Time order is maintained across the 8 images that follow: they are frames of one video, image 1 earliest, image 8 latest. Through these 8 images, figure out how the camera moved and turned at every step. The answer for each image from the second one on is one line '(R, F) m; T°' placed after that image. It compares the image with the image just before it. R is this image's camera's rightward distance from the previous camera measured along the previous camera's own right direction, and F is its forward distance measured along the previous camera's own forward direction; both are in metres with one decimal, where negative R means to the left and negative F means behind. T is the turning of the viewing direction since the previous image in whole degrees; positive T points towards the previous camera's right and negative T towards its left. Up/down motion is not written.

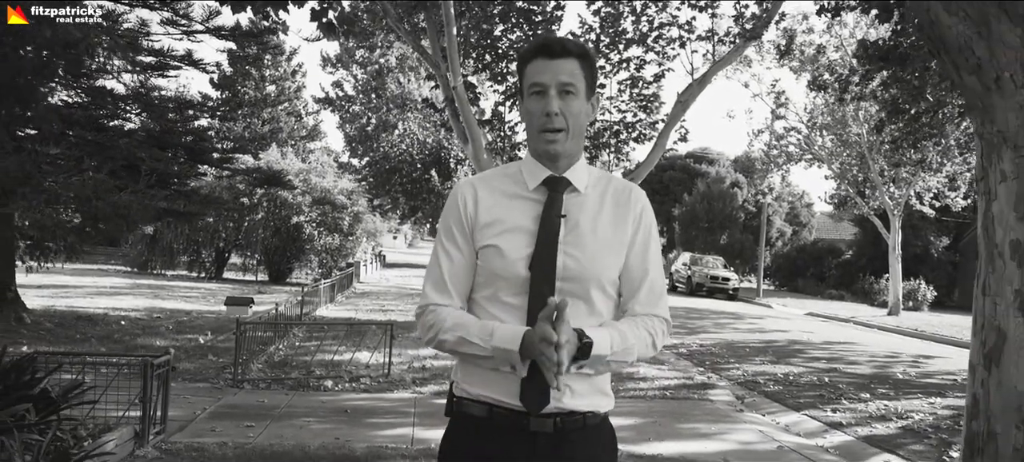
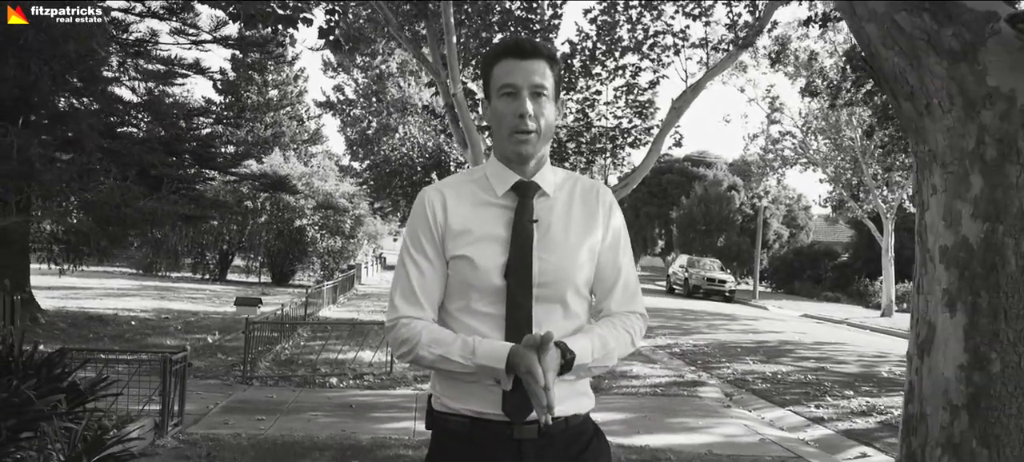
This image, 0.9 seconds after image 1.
(0.0, -0.5) m; 0°
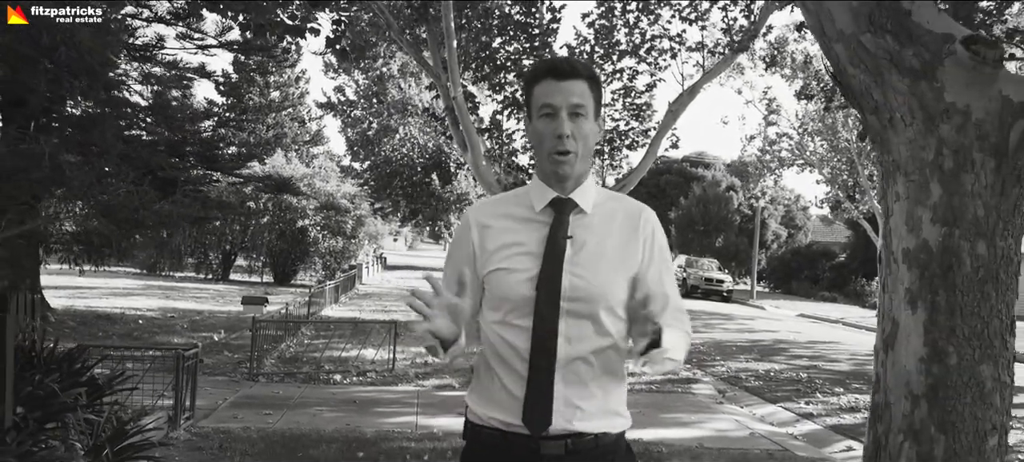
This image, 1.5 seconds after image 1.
(0.0, -0.3) m; 0°
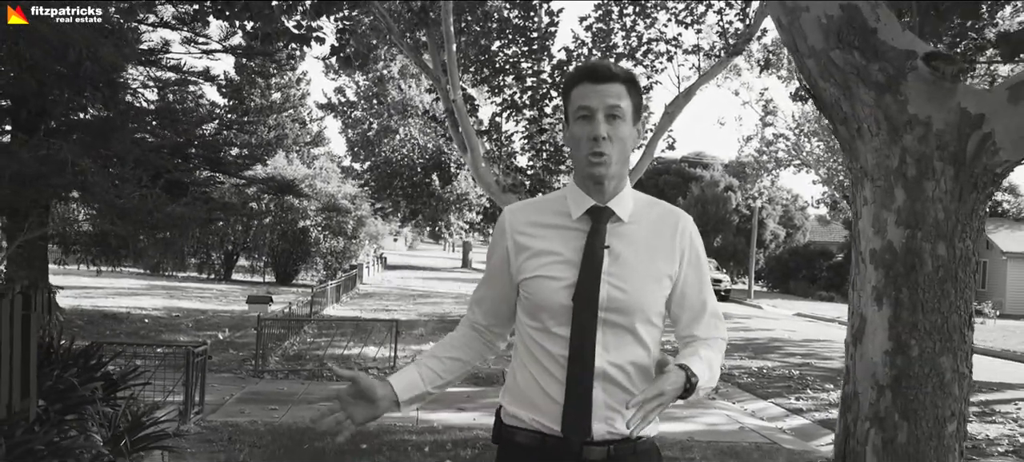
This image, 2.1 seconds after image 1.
(0.0, -0.3) m; 0°
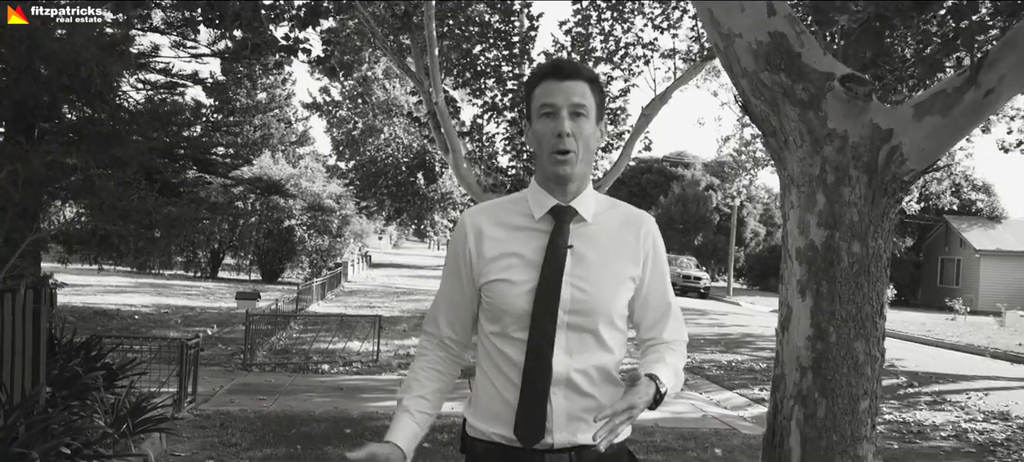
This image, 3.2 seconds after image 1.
(+0.1, -0.6) m; +1°
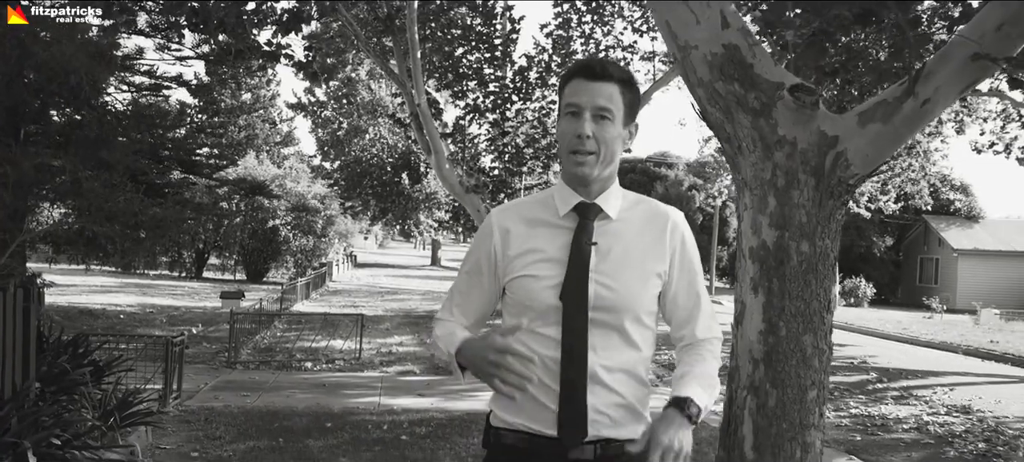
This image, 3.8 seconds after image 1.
(+0.1, -0.3) m; +1°
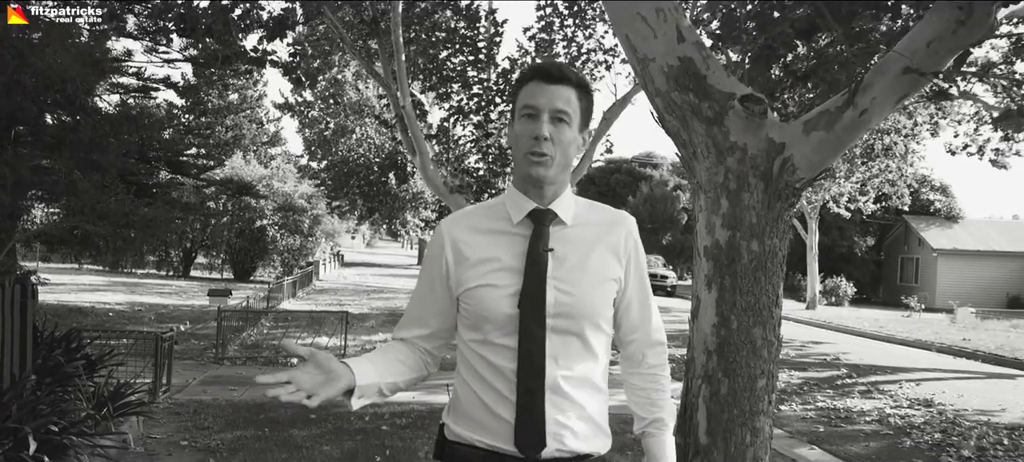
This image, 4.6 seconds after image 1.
(+0.1, -0.4) m; +1°
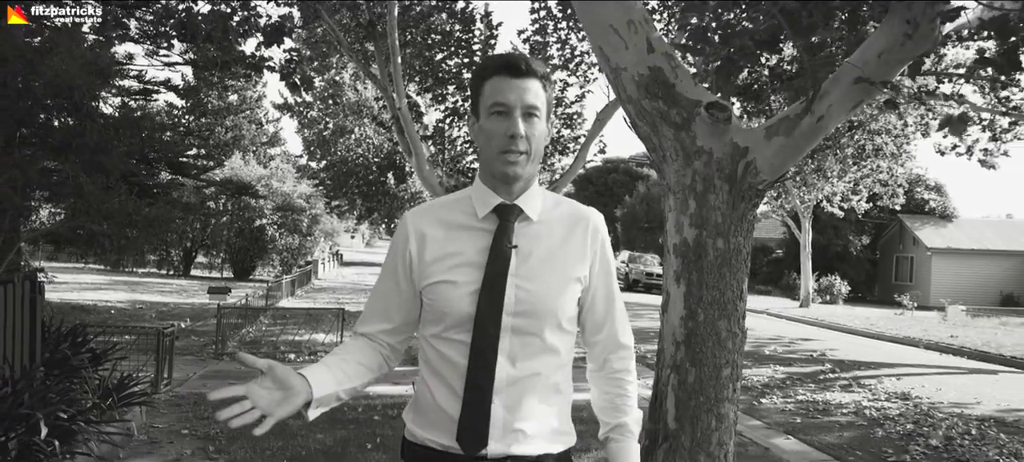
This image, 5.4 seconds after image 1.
(+0.1, -0.4) m; 0°
